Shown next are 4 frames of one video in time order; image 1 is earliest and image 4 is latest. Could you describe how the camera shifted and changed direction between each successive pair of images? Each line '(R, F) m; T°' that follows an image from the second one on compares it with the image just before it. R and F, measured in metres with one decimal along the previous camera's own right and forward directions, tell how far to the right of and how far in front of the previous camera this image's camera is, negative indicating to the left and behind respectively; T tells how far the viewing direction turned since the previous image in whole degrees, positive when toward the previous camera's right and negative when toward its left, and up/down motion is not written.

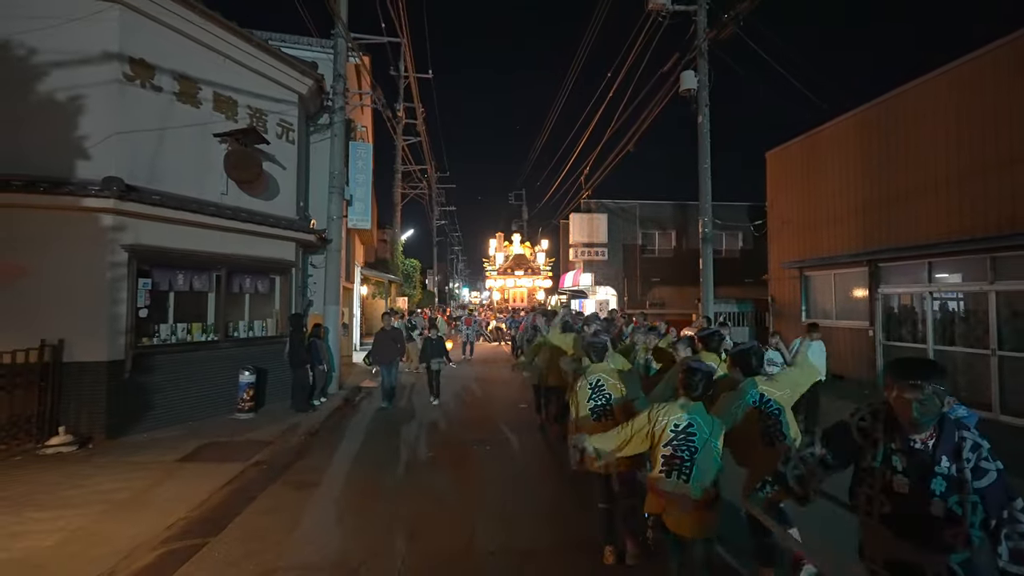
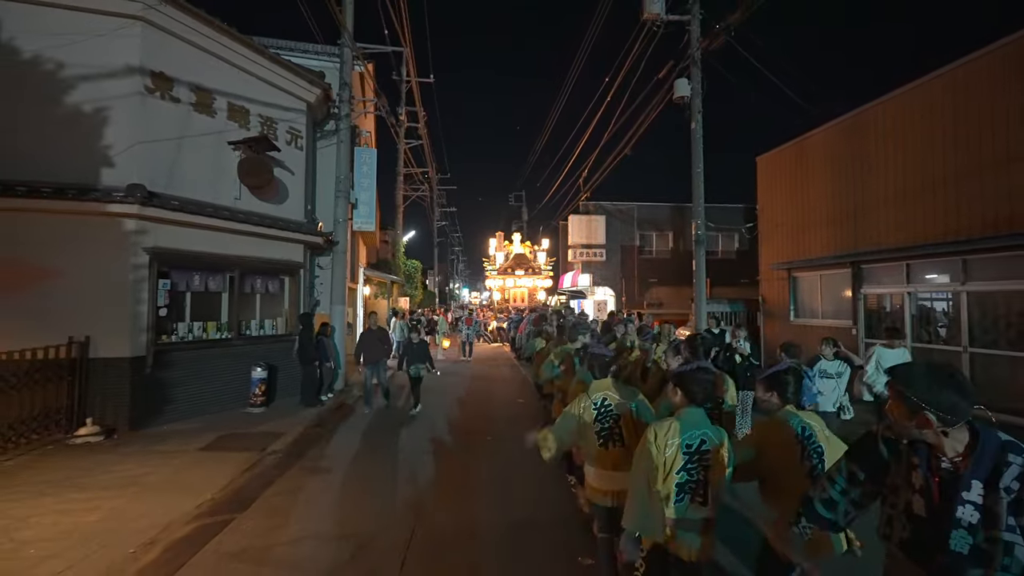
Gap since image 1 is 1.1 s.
(0.0, -0.5) m; 0°
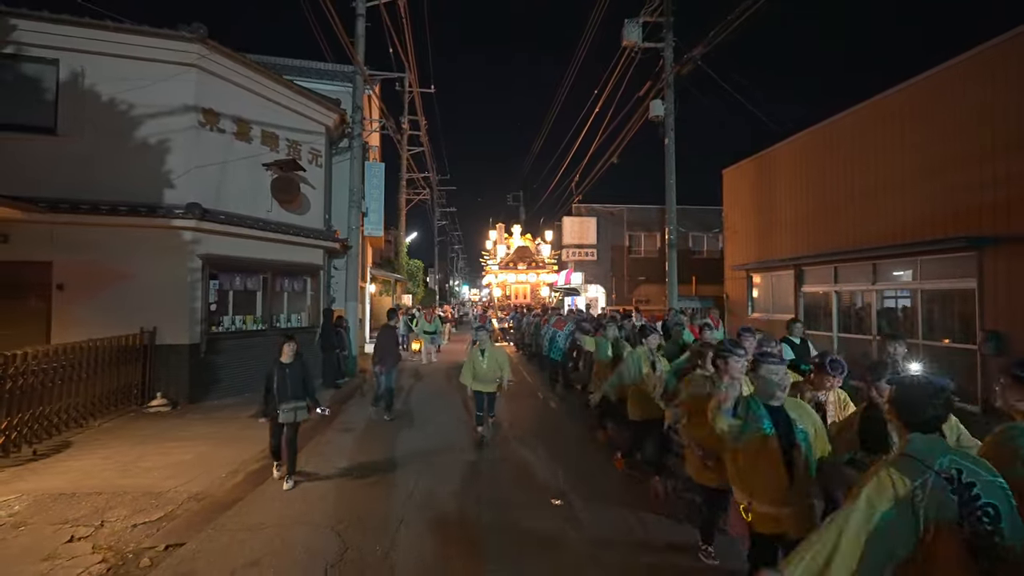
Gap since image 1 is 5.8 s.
(+0.2, -1.9) m; 0°
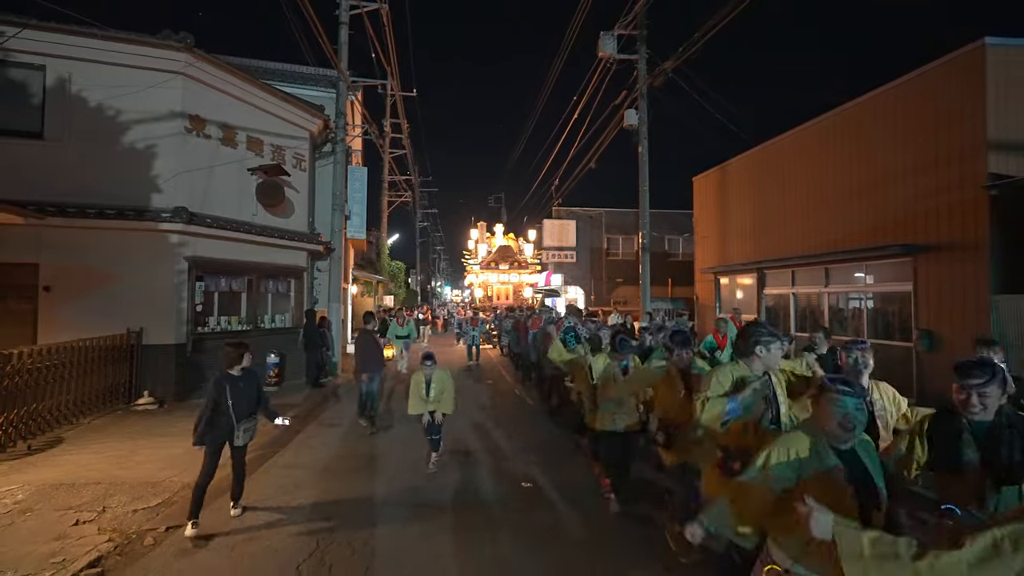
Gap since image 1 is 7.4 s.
(+0.1, -0.5) m; +2°
